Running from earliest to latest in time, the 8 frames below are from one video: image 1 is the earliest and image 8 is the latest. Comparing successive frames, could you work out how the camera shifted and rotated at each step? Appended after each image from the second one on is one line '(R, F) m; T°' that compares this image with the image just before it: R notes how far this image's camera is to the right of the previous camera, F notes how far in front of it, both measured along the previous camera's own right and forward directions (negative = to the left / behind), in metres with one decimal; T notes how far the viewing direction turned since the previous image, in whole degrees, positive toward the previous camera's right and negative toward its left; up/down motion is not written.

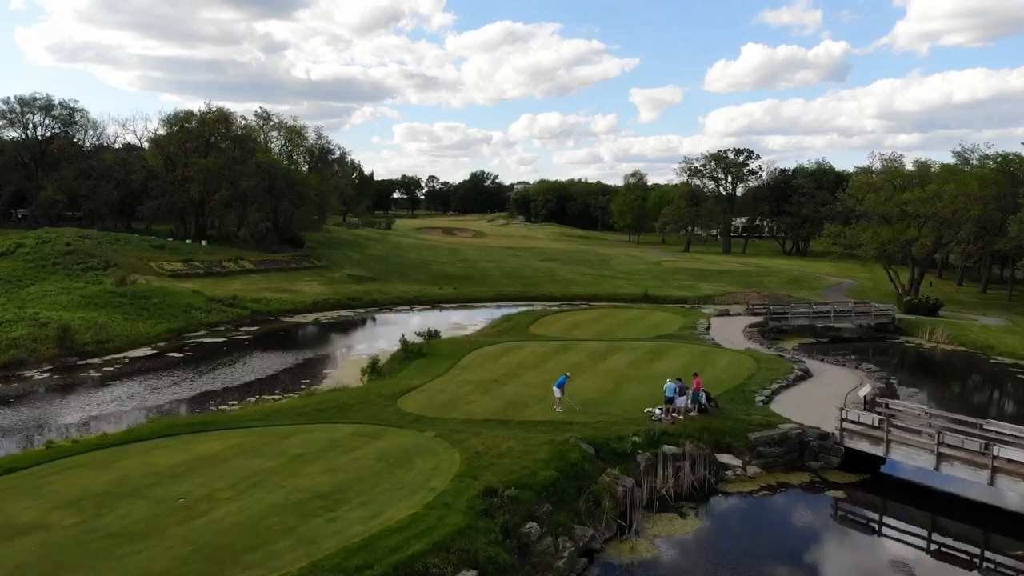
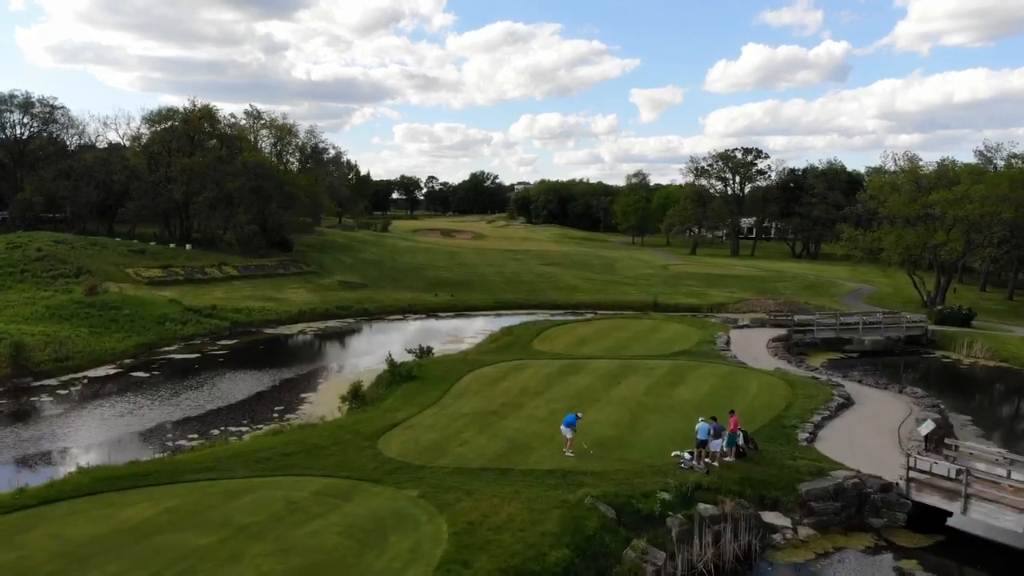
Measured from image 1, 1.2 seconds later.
(0.0, +3.1) m; 0°
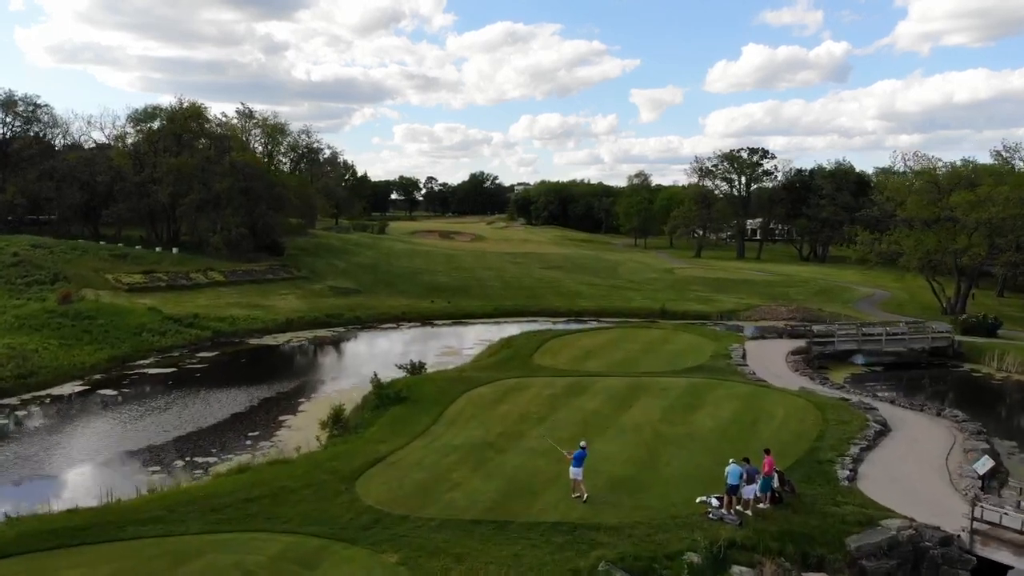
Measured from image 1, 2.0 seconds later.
(0.0, +2.2) m; 0°
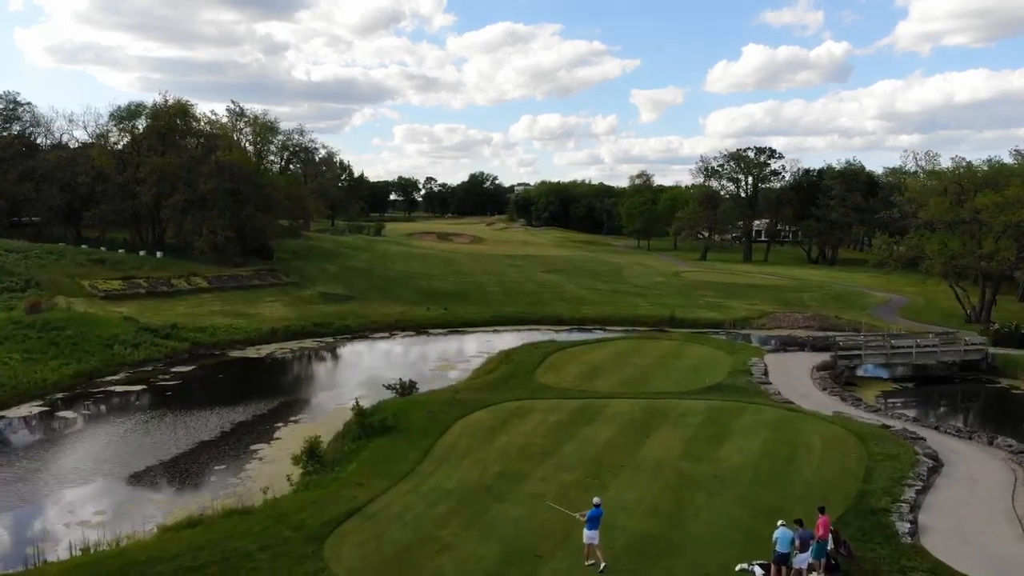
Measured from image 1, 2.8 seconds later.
(0.0, +2.5) m; 0°
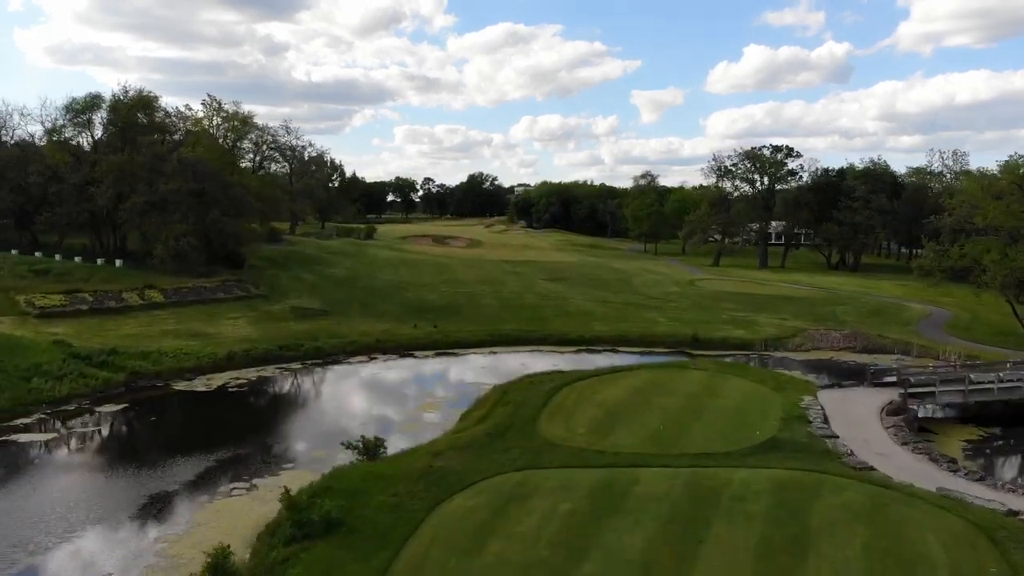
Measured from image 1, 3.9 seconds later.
(+0.1, +5.3) m; 0°
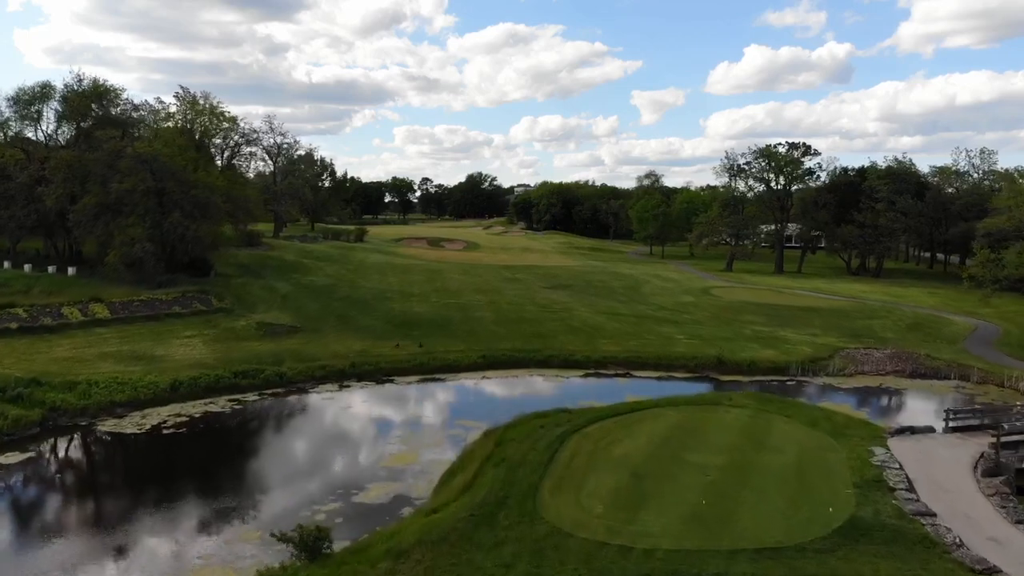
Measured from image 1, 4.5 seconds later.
(+0.1, +4.8) m; 0°
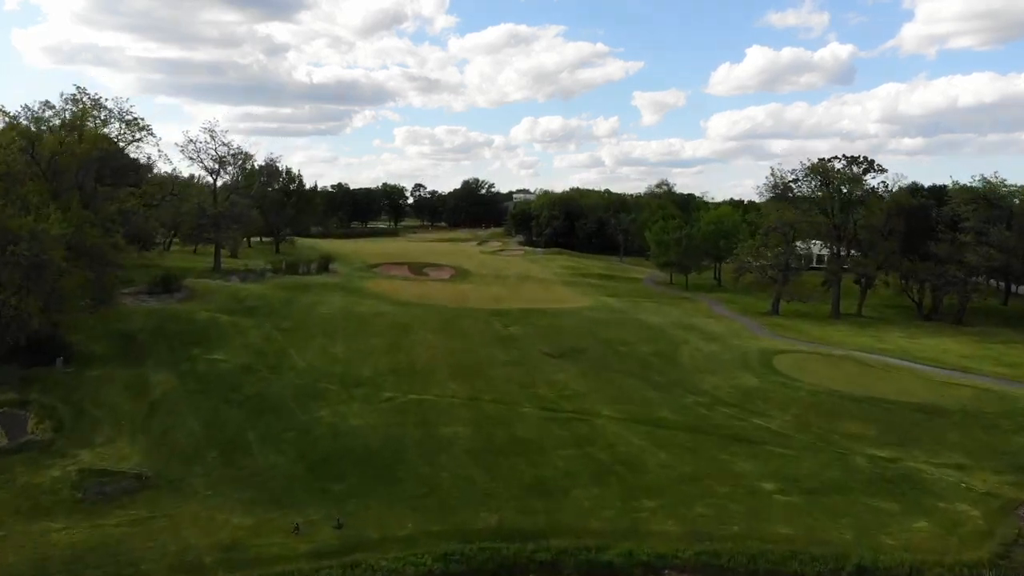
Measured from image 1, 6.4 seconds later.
(+0.4, +13.2) m; 0°
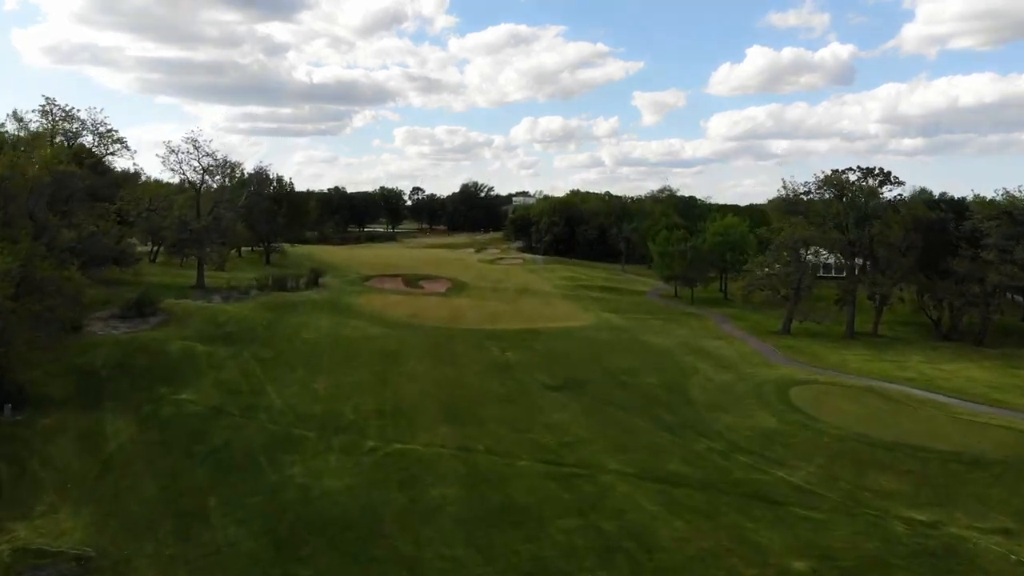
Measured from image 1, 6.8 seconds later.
(+0.1, +2.8) m; 0°
